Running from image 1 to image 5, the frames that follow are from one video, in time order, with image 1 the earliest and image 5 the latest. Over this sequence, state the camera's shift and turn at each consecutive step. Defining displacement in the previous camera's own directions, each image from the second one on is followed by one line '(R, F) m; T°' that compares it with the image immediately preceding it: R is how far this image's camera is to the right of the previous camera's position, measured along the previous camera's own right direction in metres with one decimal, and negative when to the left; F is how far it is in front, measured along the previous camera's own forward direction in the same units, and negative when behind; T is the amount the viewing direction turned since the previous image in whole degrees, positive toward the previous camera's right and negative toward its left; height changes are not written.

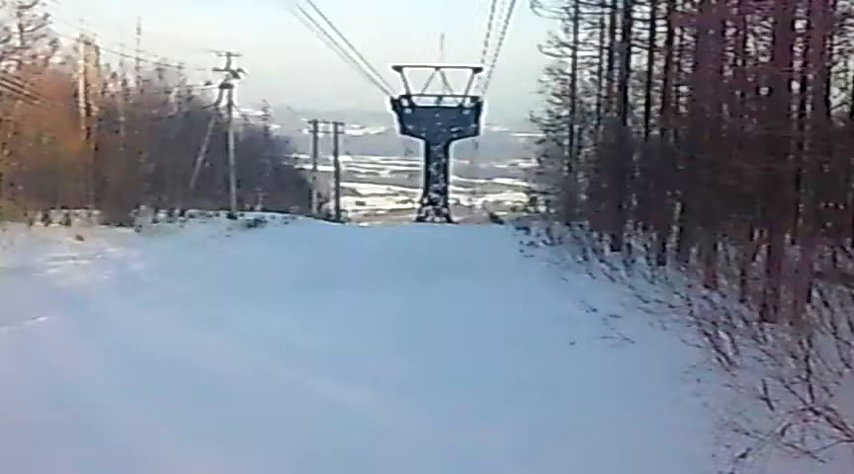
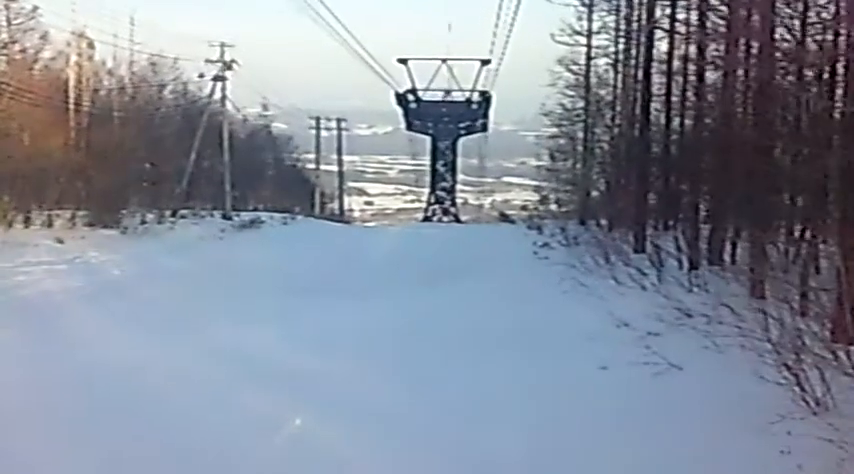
(0.0, +1.4) m; 0°
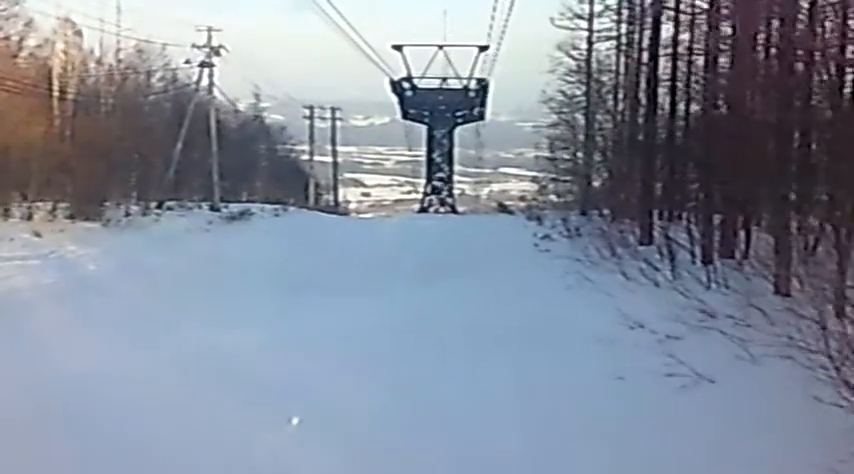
(0.0, +0.8) m; 0°
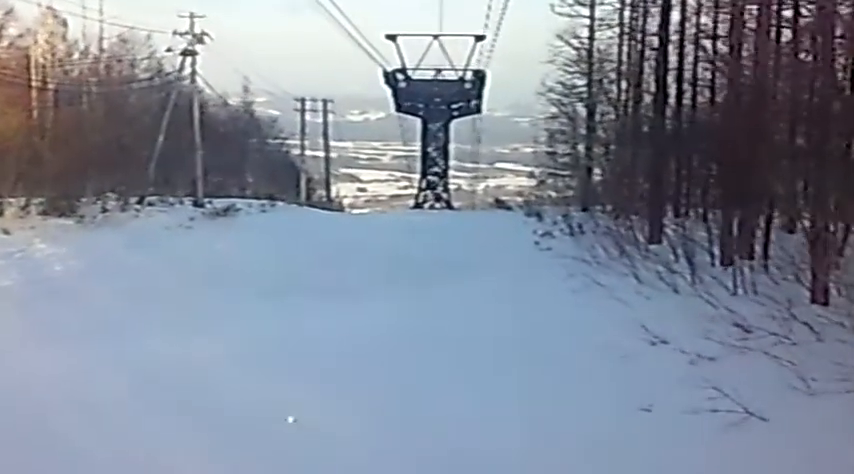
(0.0, +1.0) m; 0°
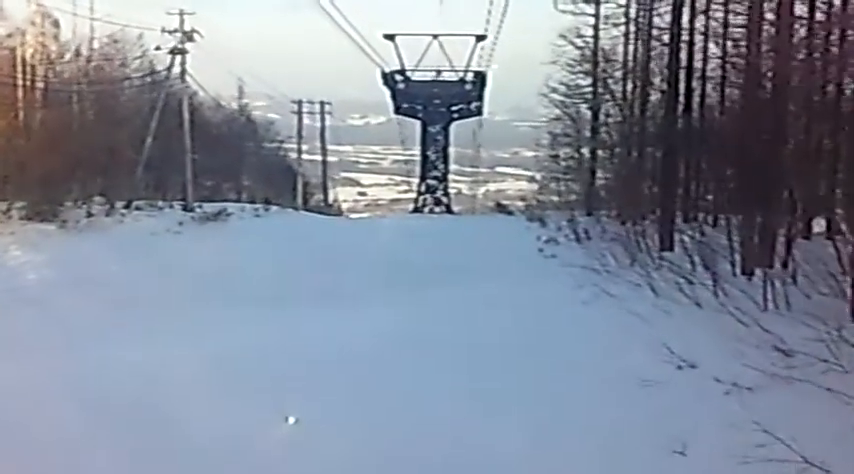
(0.0, +0.8) m; 0°
